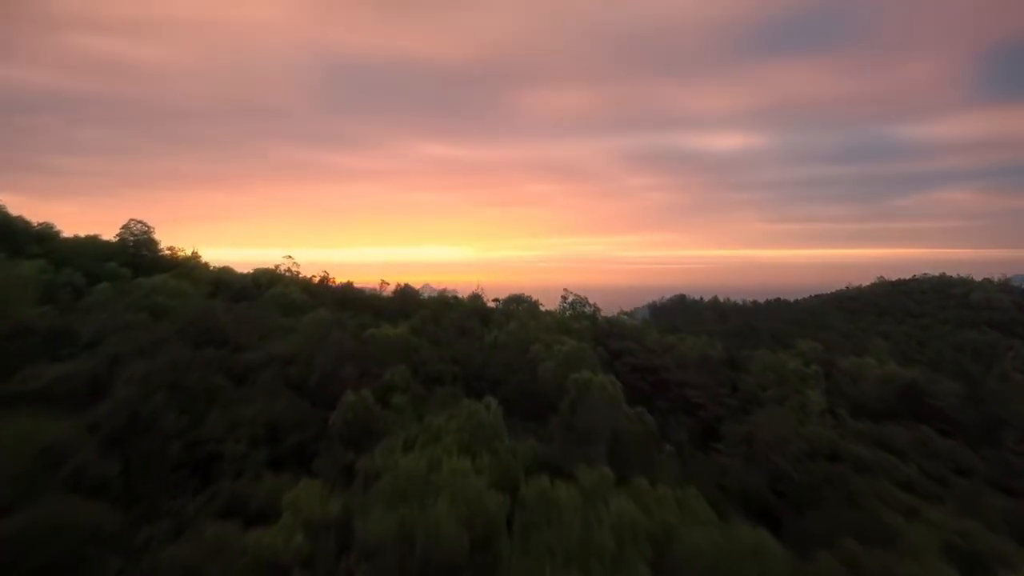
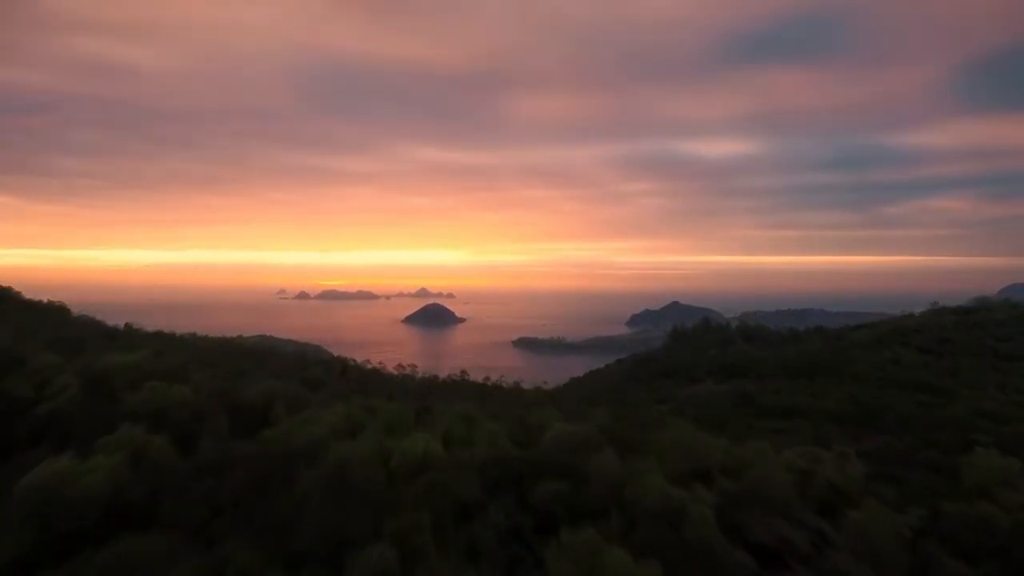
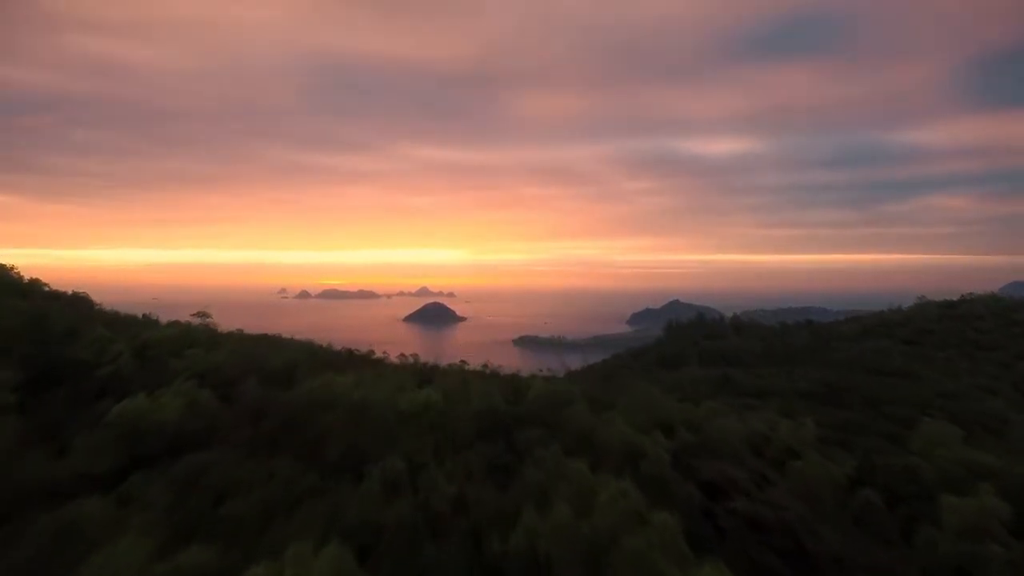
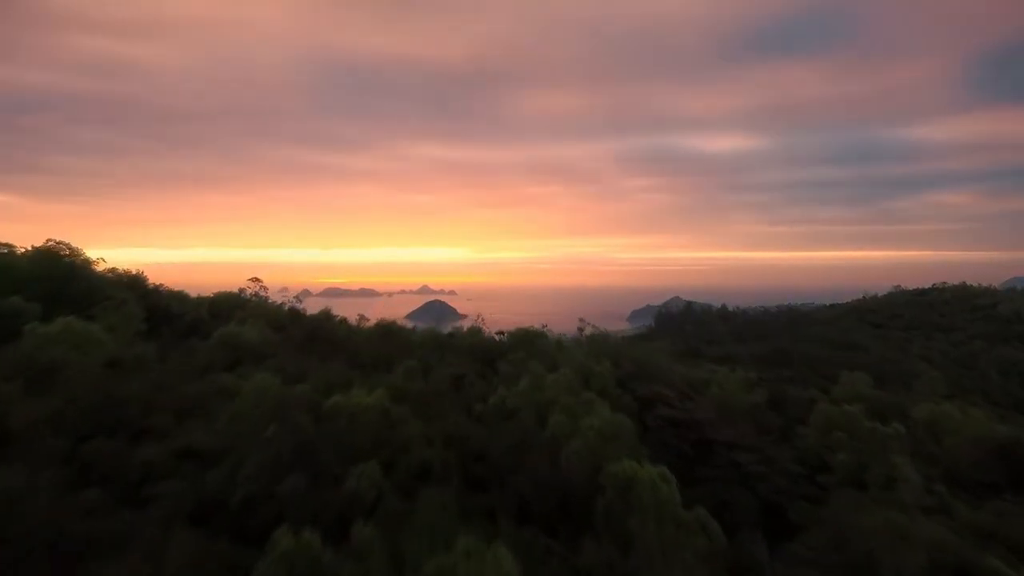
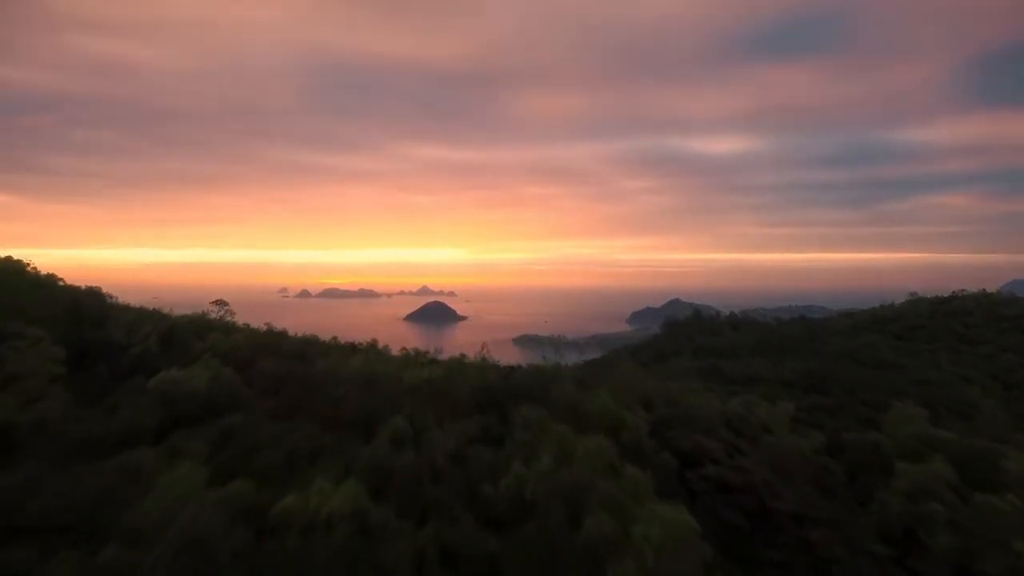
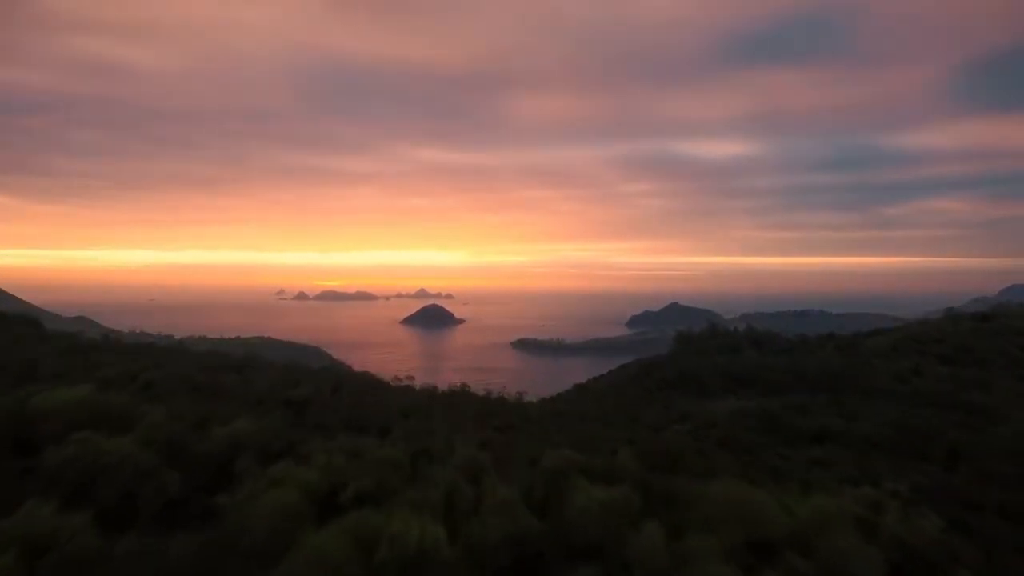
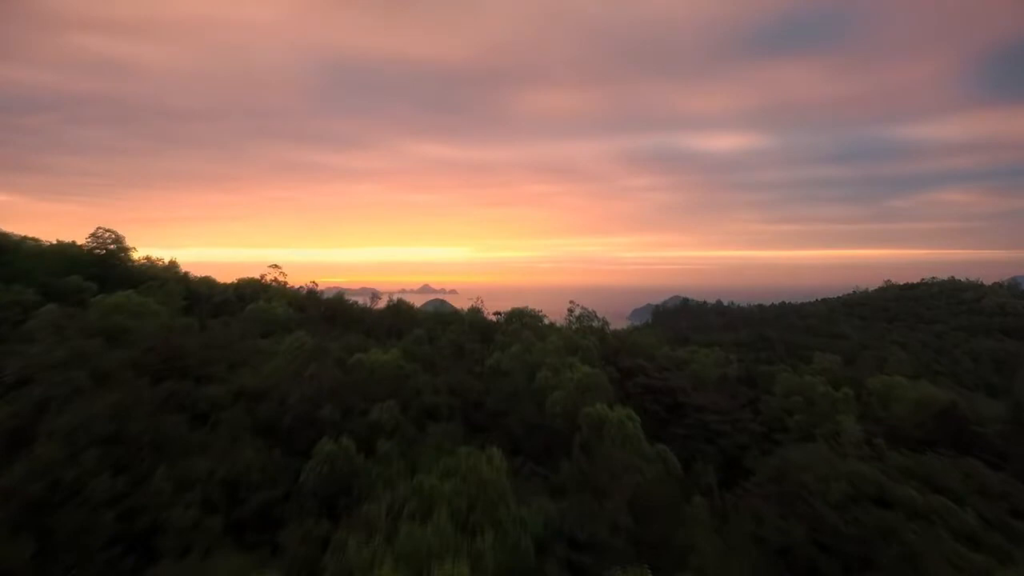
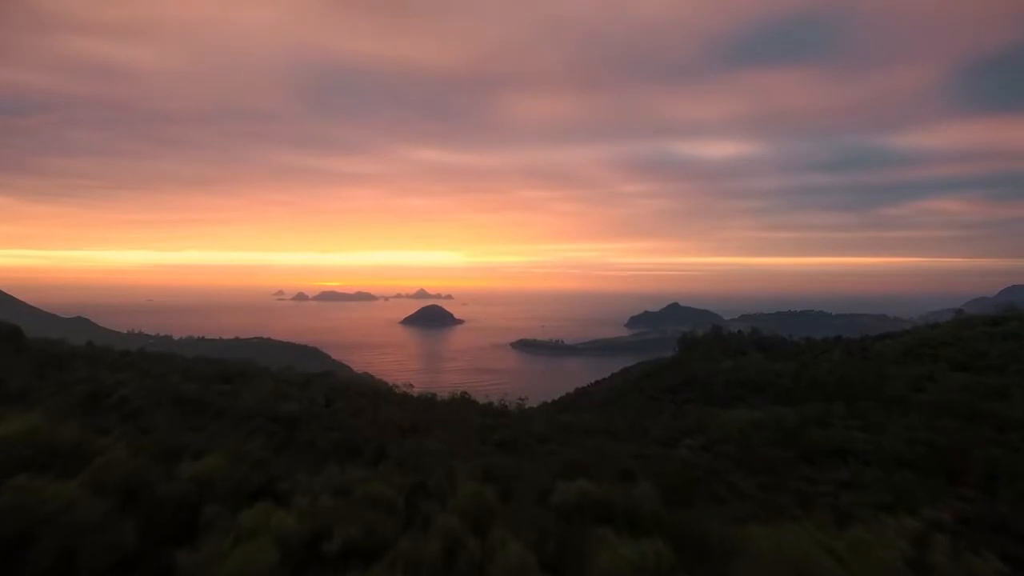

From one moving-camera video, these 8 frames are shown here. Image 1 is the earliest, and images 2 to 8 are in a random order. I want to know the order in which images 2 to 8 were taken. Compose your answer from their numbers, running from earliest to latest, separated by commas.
7, 4, 5, 3, 2, 6, 8
